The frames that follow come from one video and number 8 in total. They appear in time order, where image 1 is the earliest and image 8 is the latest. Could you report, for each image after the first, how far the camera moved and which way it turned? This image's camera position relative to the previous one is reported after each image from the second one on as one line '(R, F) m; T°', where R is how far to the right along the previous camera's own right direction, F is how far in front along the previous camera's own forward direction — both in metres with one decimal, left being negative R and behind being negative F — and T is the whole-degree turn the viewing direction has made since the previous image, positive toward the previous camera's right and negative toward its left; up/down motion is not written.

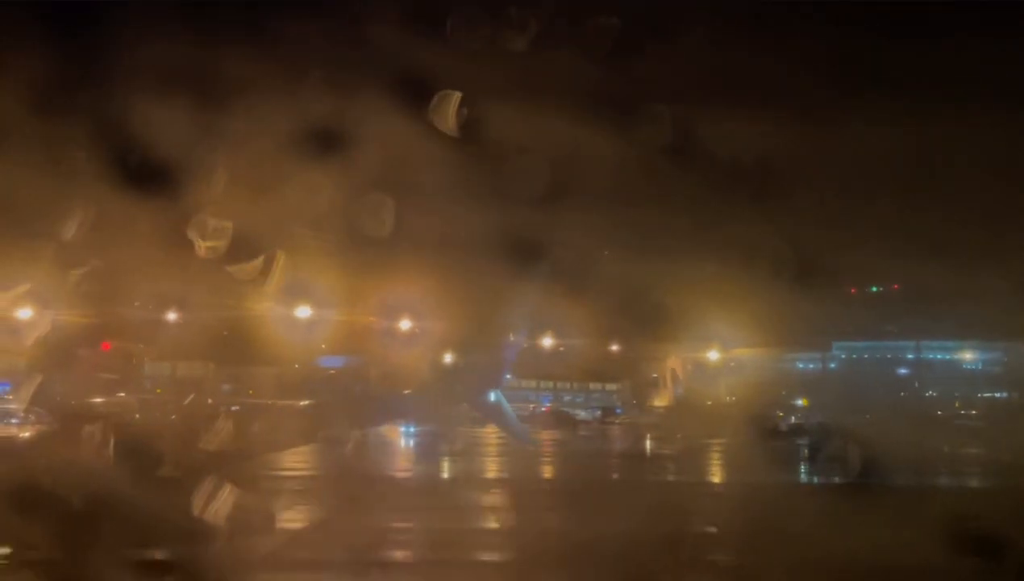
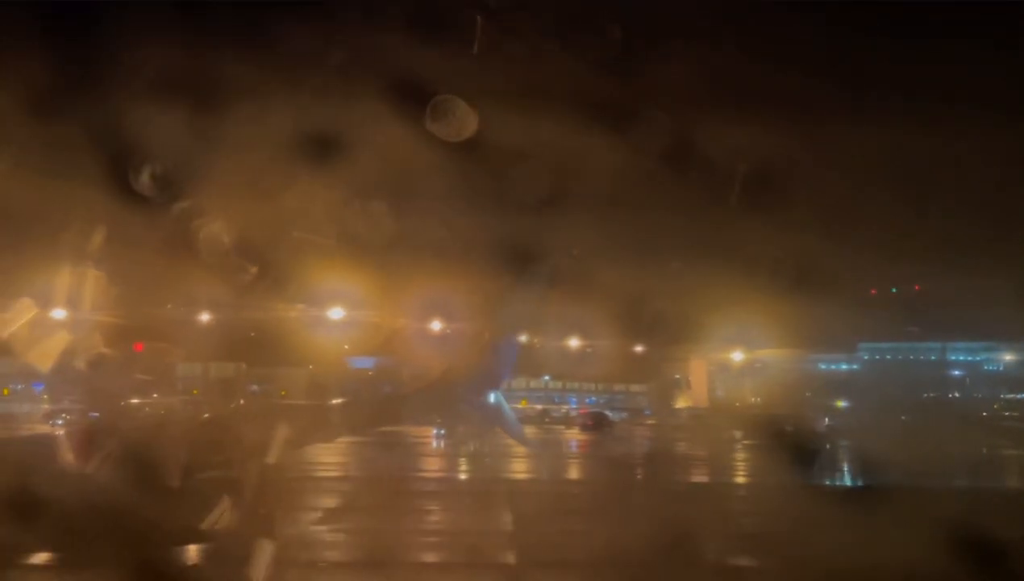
(-0.5, -0.1) m; 0°
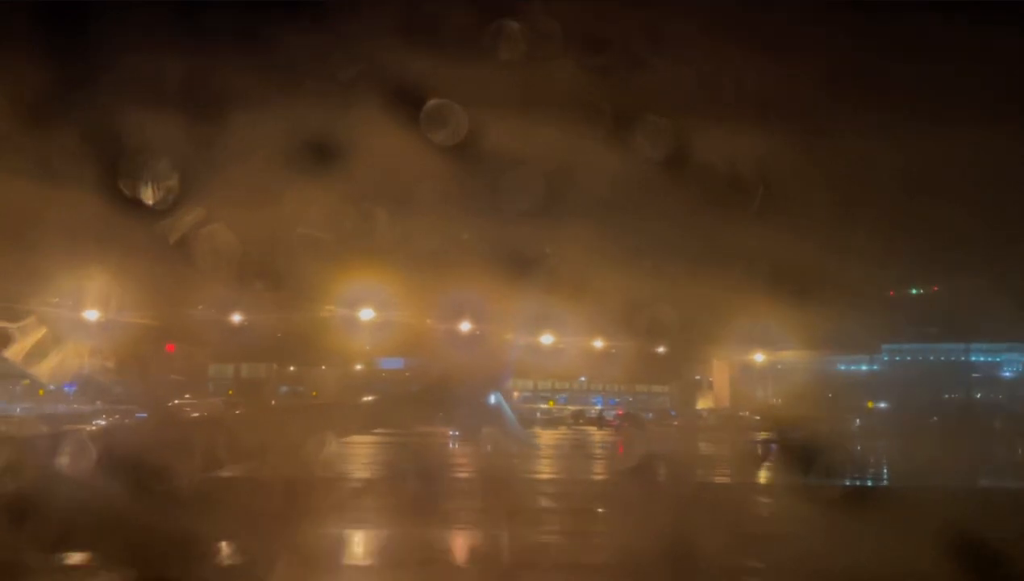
(-0.6, -0.1) m; 0°
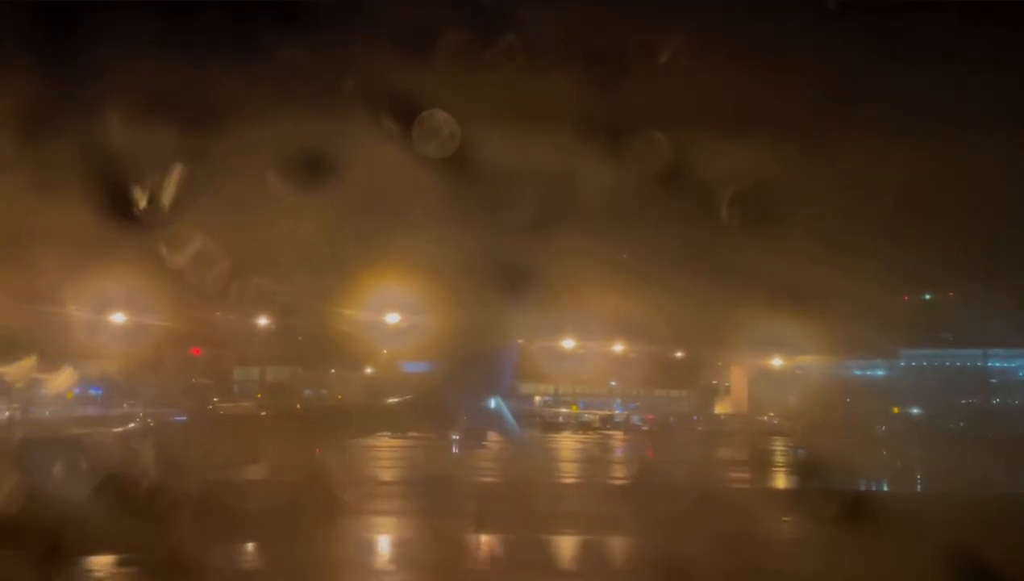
(-0.5, -0.1) m; 0°
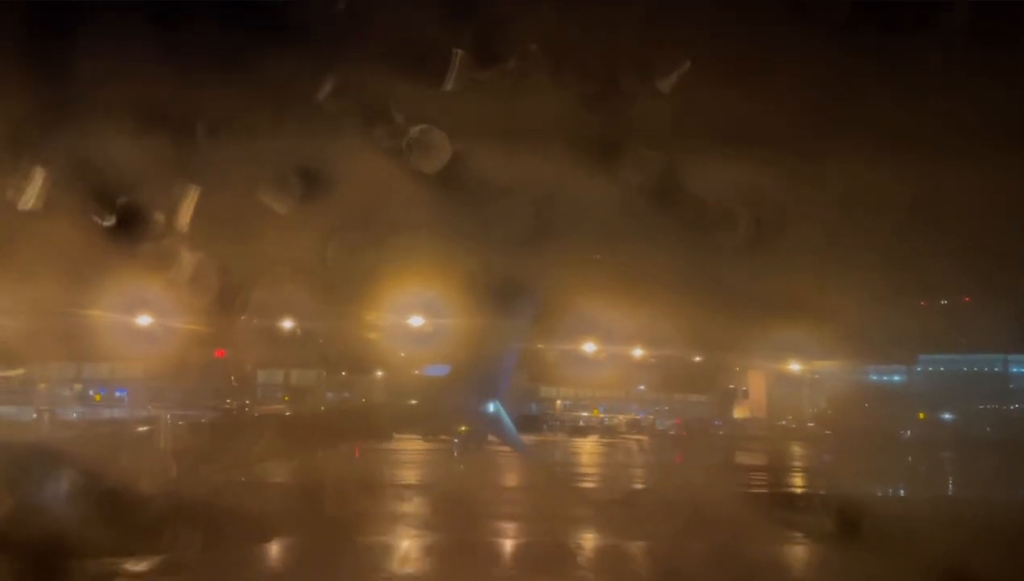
(-0.4, 0.0) m; 0°
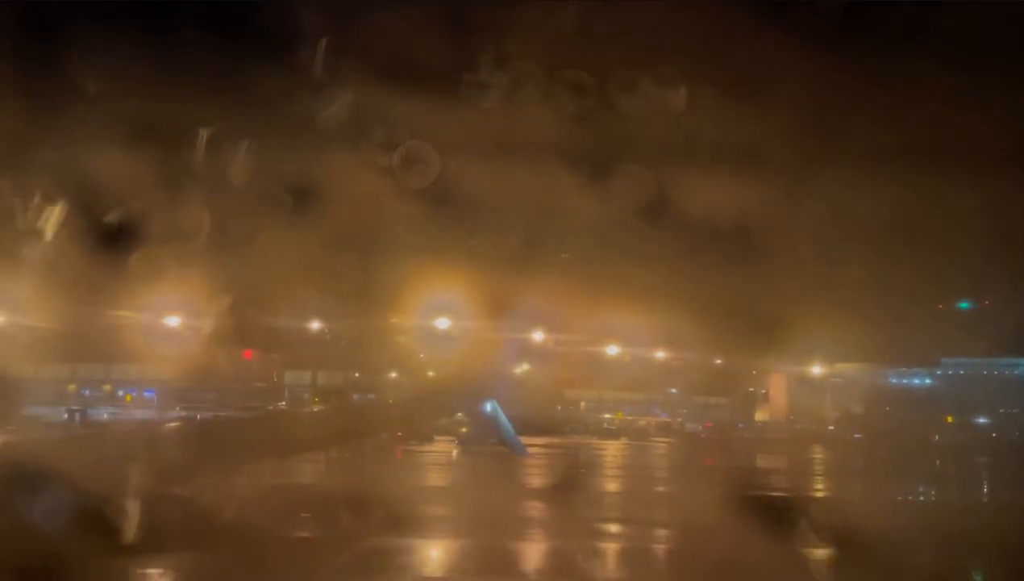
(-0.4, 0.0) m; 0°
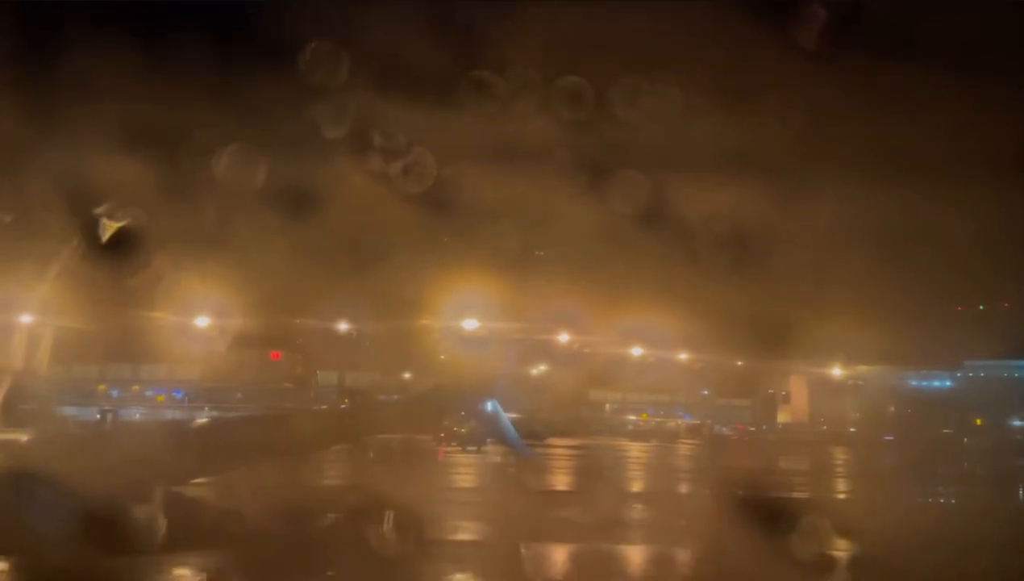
(-0.5, 0.0) m; 0°
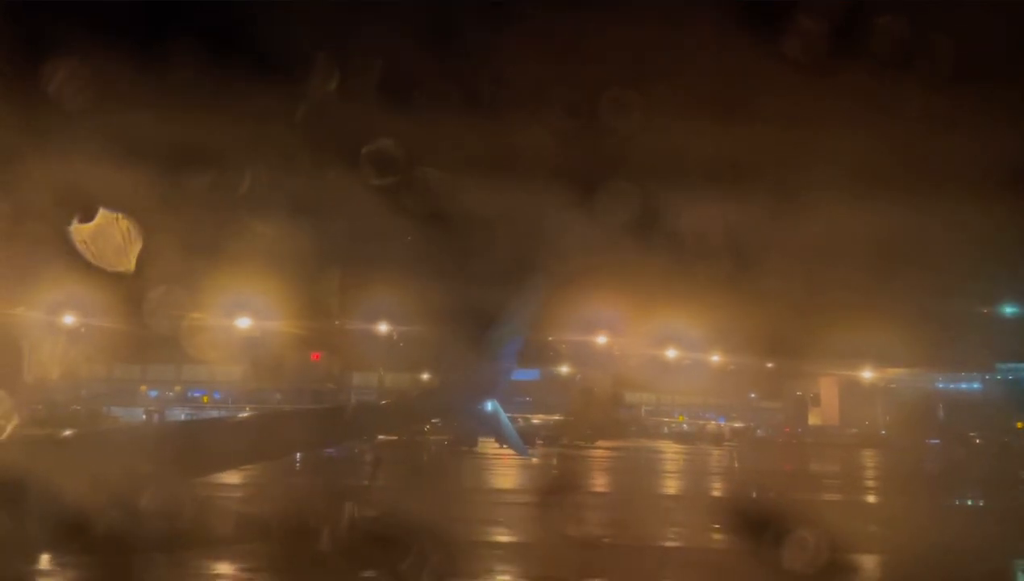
(-0.7, 0.0) m; 0°
